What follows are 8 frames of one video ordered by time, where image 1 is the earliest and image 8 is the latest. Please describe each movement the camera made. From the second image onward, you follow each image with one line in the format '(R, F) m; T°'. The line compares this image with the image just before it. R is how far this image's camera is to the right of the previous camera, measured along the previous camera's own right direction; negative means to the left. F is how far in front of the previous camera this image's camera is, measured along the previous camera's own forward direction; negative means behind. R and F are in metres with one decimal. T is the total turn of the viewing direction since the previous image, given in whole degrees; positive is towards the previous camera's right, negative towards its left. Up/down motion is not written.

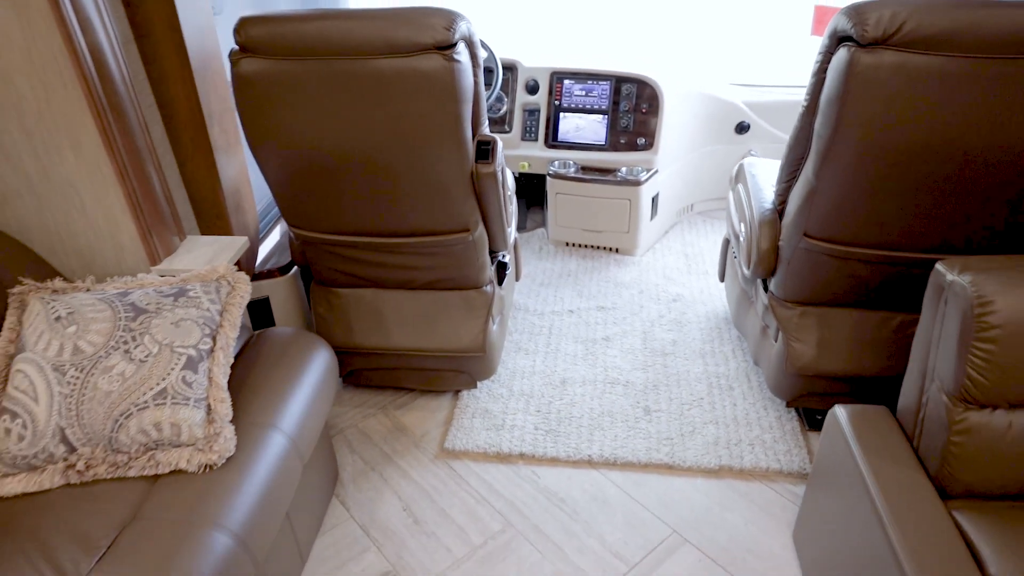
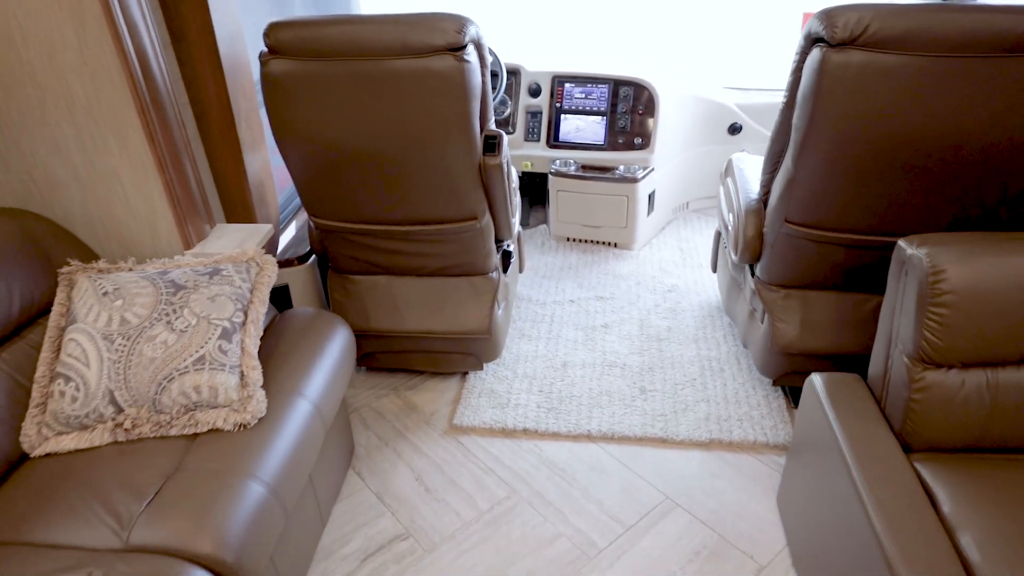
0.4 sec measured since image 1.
(0.0, -0.1) m; 0°
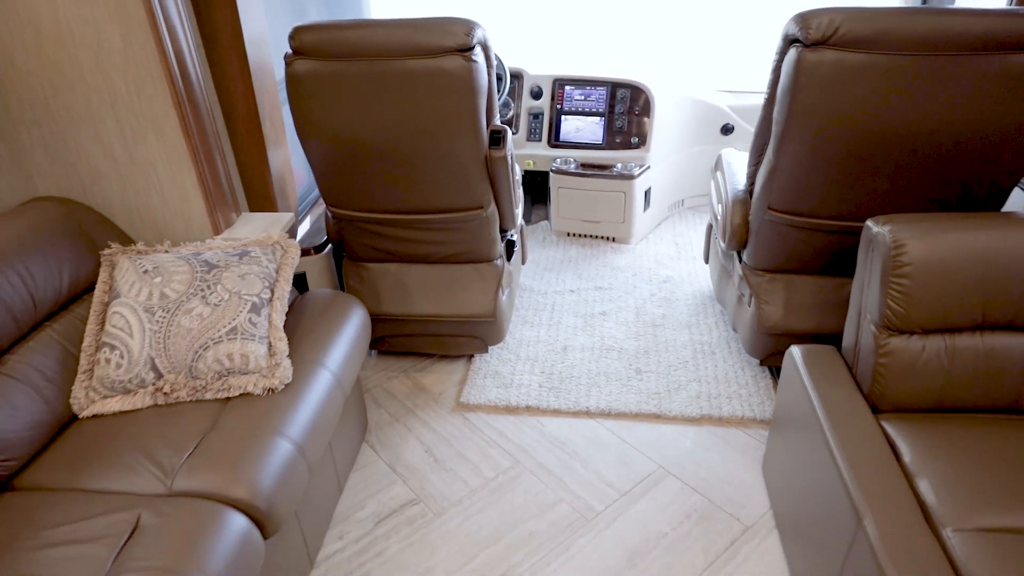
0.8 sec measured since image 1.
(0.0, -0.1) m; 0°
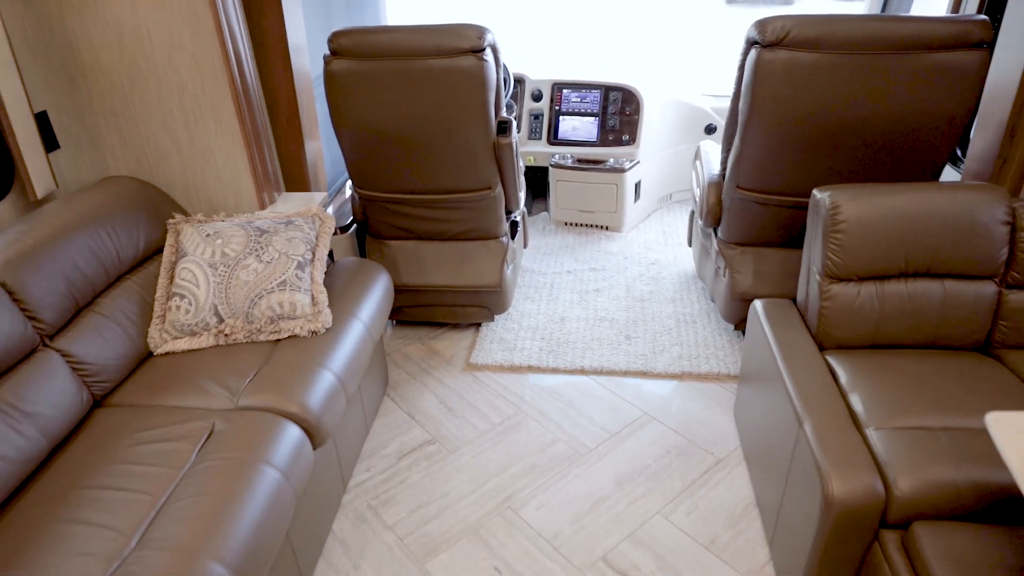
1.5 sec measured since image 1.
(0.0, -0.3) m; 0°
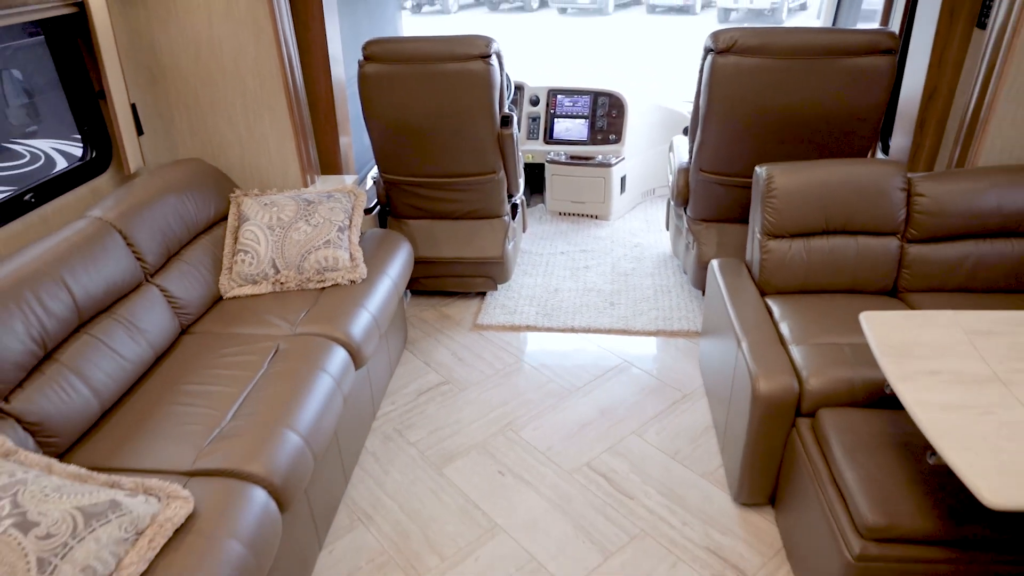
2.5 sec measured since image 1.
(0.0, -0.4) m; 0°
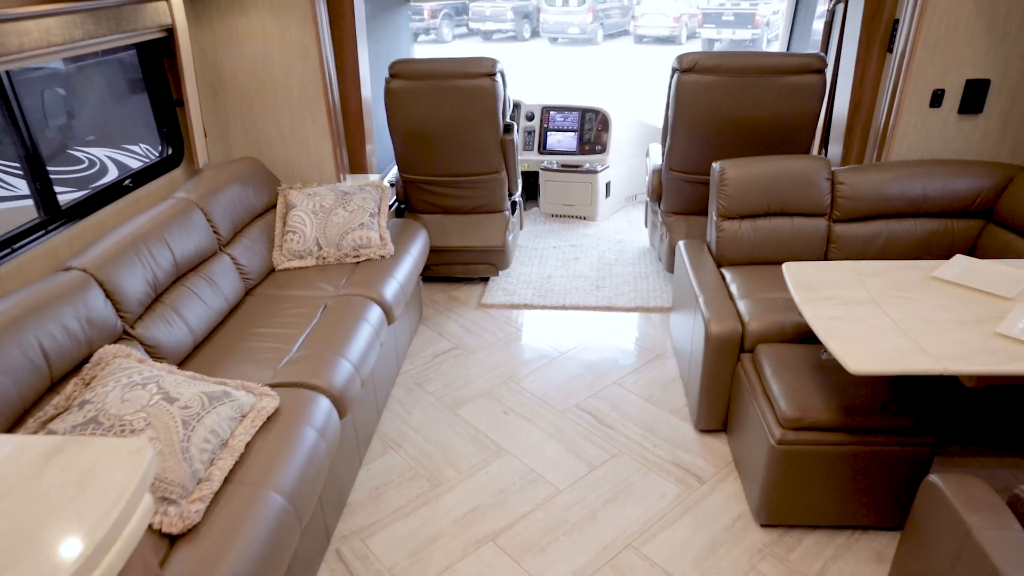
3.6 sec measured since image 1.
(0.0, -0.5) m; +1°
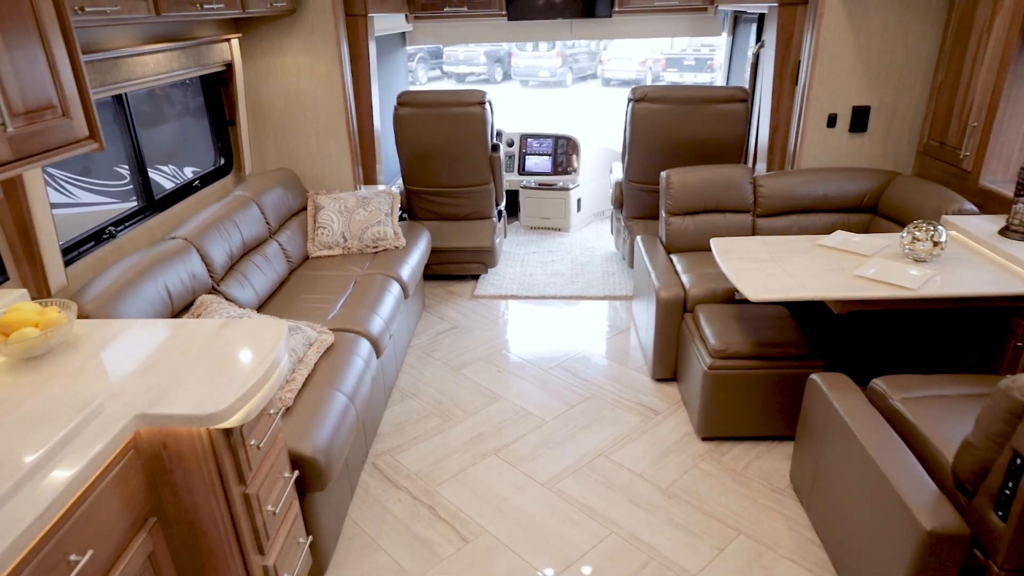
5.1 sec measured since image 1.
(-0.1, -0.6) m; +2°
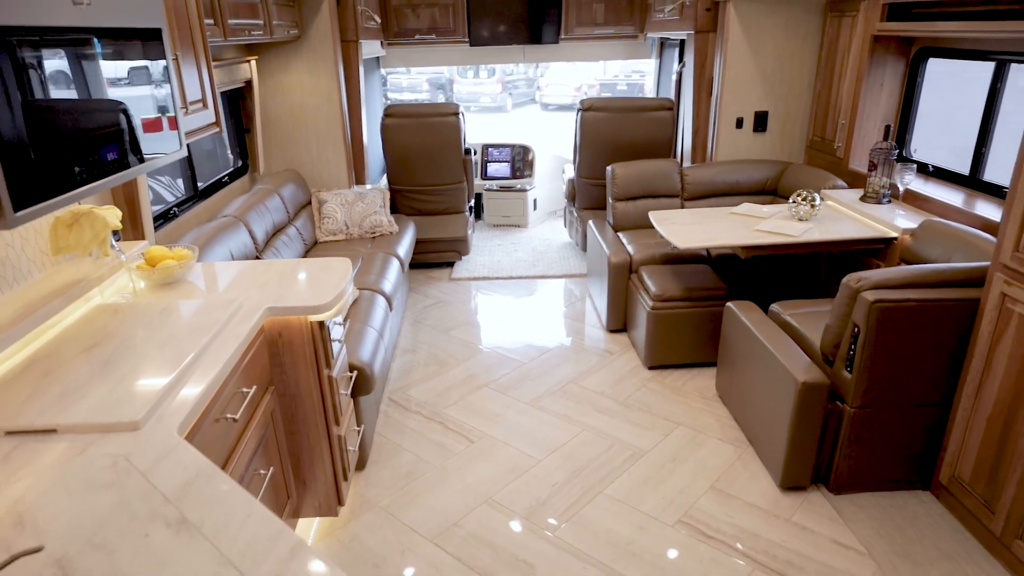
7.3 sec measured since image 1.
(-0.2, -0.7) m; +5°
